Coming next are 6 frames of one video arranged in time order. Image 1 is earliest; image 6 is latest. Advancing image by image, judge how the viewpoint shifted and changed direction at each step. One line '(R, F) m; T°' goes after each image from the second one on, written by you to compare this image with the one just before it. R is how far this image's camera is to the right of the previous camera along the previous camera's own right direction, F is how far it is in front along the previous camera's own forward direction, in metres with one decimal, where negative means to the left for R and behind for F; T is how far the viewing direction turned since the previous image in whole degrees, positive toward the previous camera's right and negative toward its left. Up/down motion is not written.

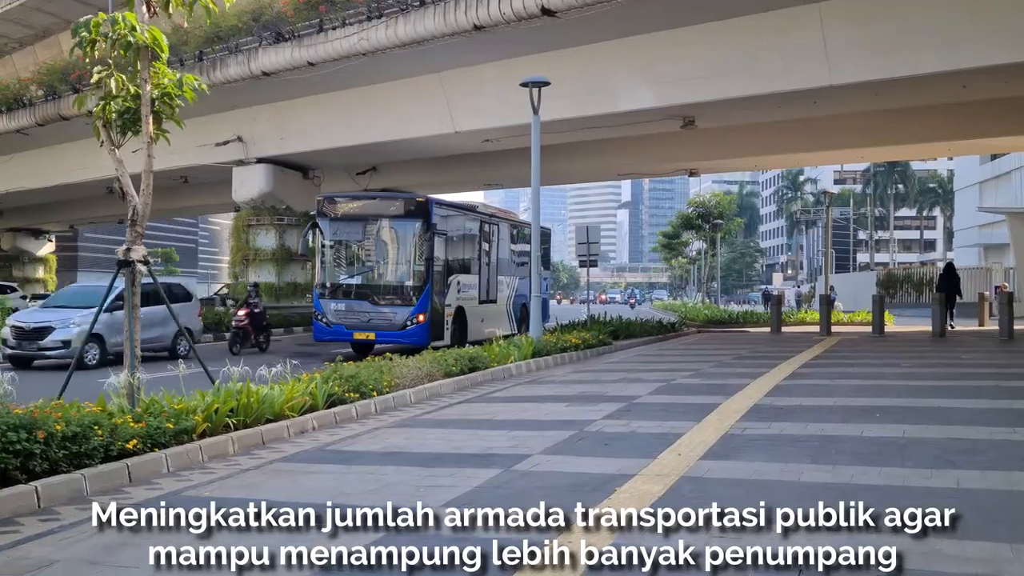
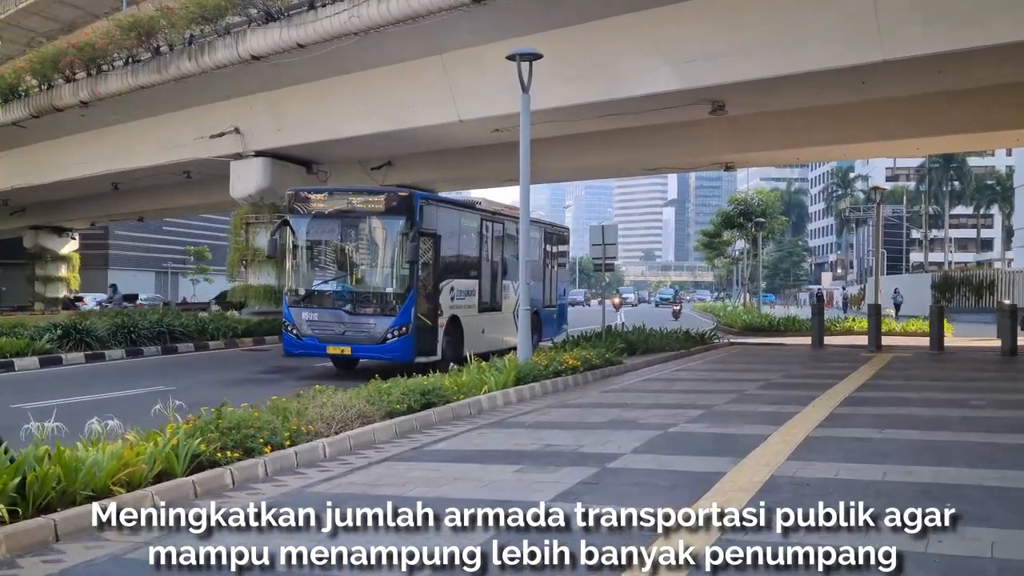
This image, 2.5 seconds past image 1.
(+0.8, +2.3) m; -3°
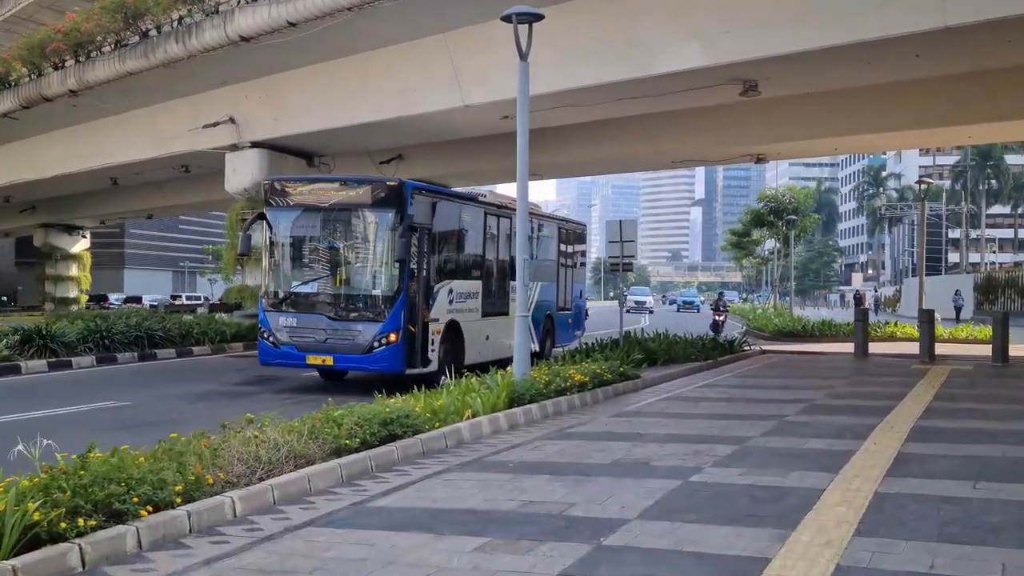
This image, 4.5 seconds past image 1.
(+0.3, +1.8) m; -2°
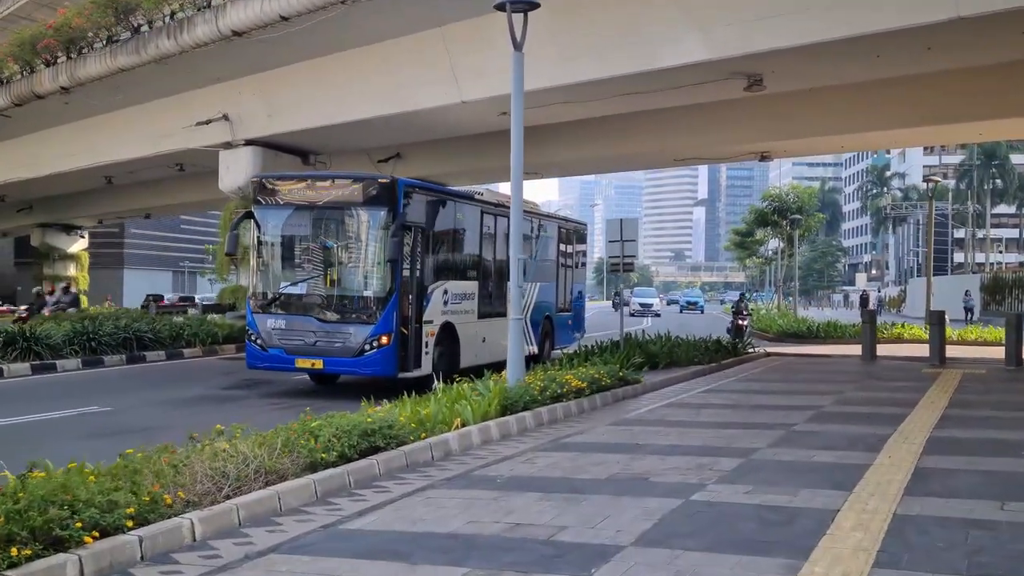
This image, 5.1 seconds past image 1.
(+0.1, +0.5) m; 0°
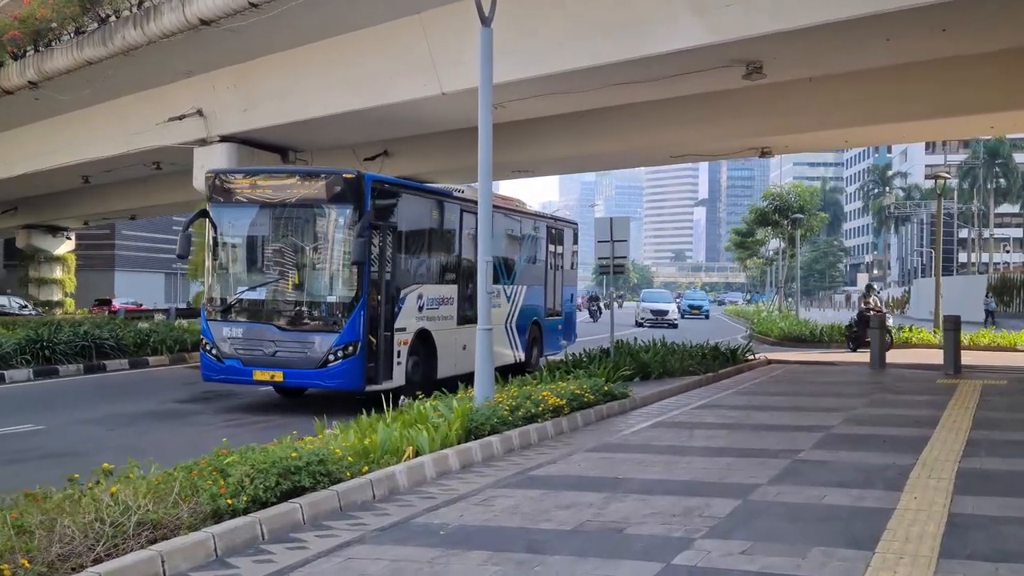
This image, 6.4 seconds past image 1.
(+0.3, +1.1) m; 0°
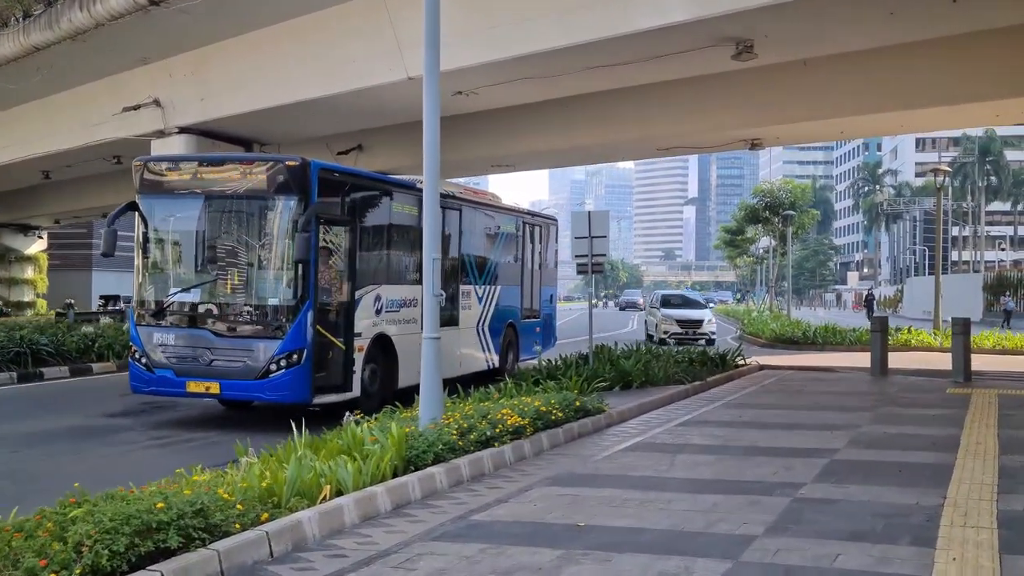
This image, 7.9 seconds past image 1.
(+0.3, +1.3) m; +1°
